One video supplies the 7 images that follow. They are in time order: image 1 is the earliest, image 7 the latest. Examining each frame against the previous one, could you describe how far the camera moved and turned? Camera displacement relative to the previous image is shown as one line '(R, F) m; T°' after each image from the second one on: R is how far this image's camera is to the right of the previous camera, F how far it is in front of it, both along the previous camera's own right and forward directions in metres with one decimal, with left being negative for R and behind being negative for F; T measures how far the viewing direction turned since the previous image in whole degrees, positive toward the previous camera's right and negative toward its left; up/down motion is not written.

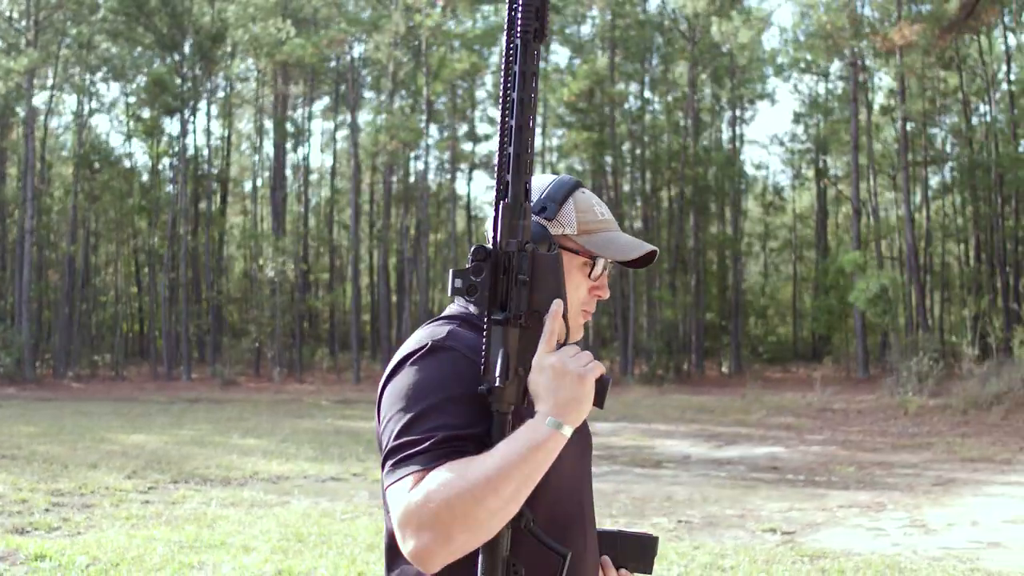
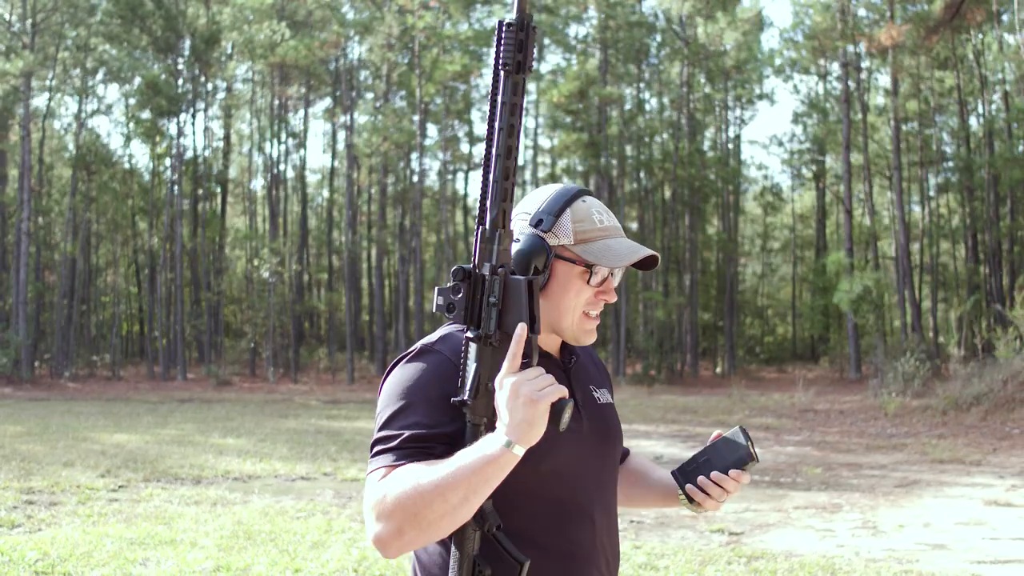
(+0.4, -0.1) m; 0°
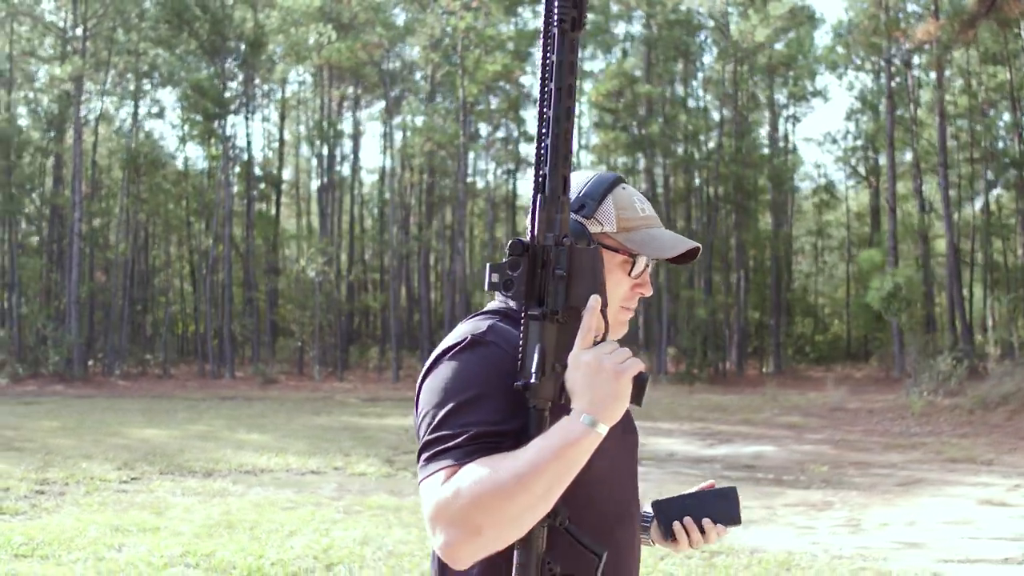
(+0.6, -0.1) m; -4°
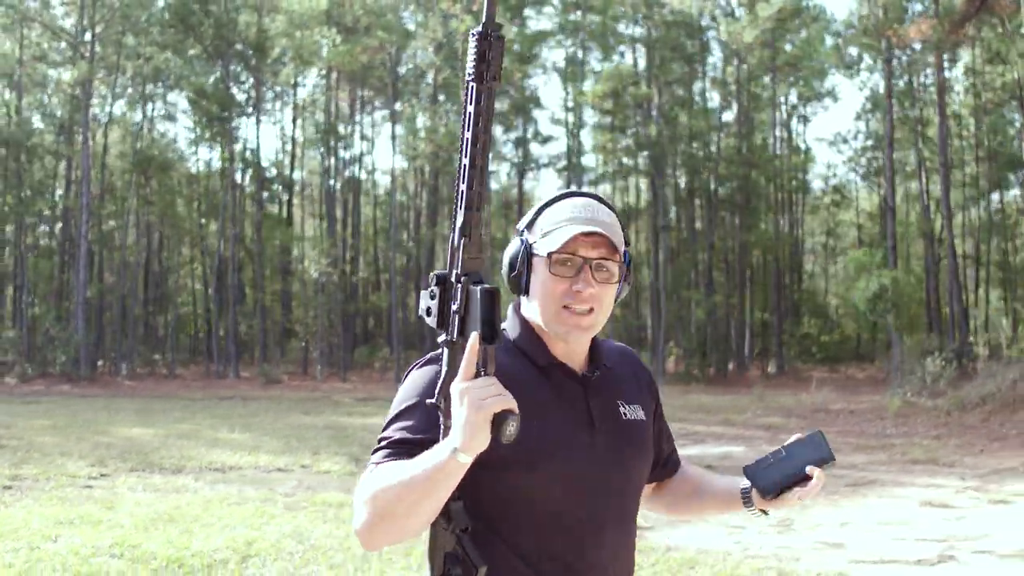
(+0.7, -0.2) m; -1°
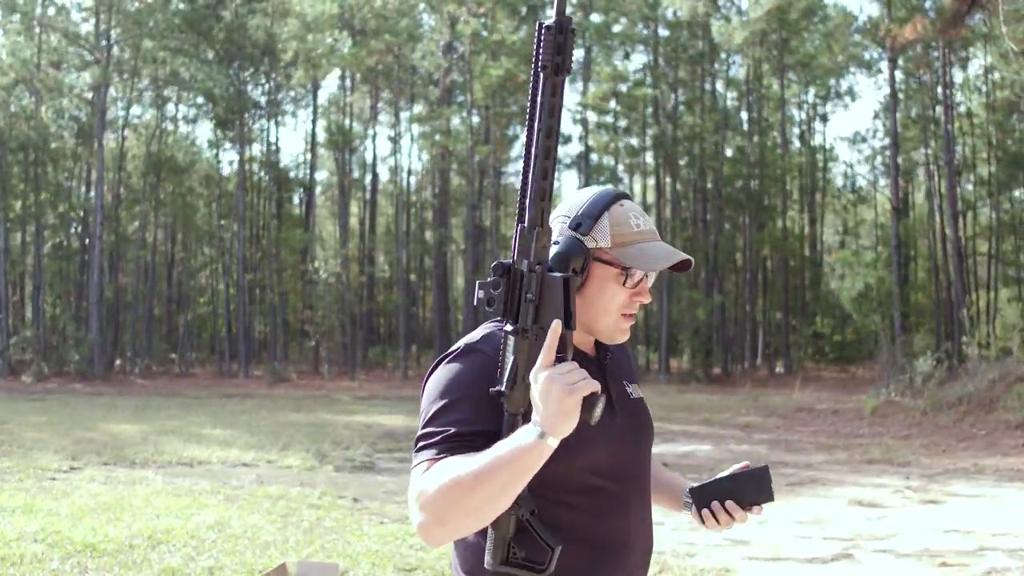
(+0.9, -0.3) m; -2°
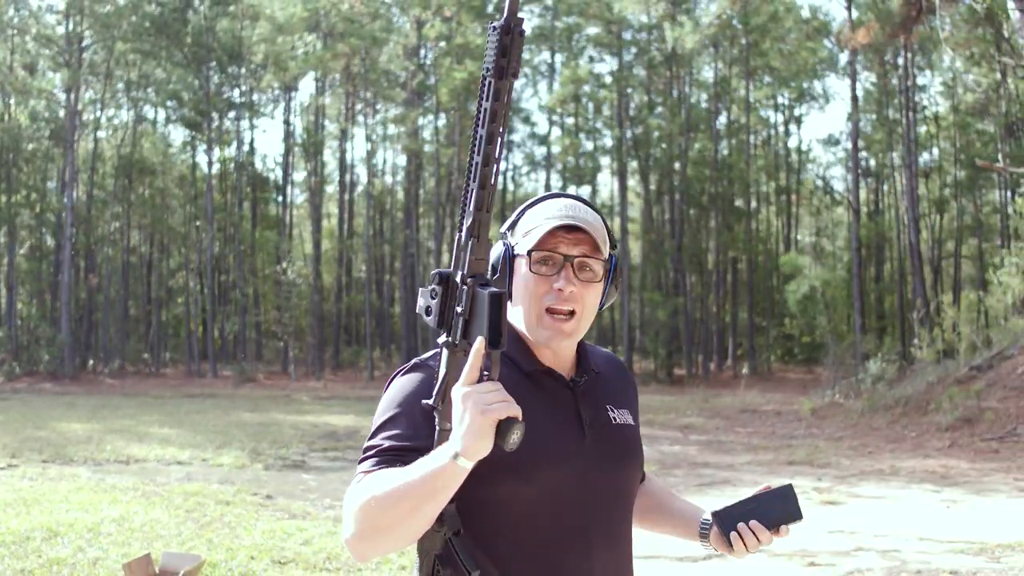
(+0.8, -0.3) m; +1°
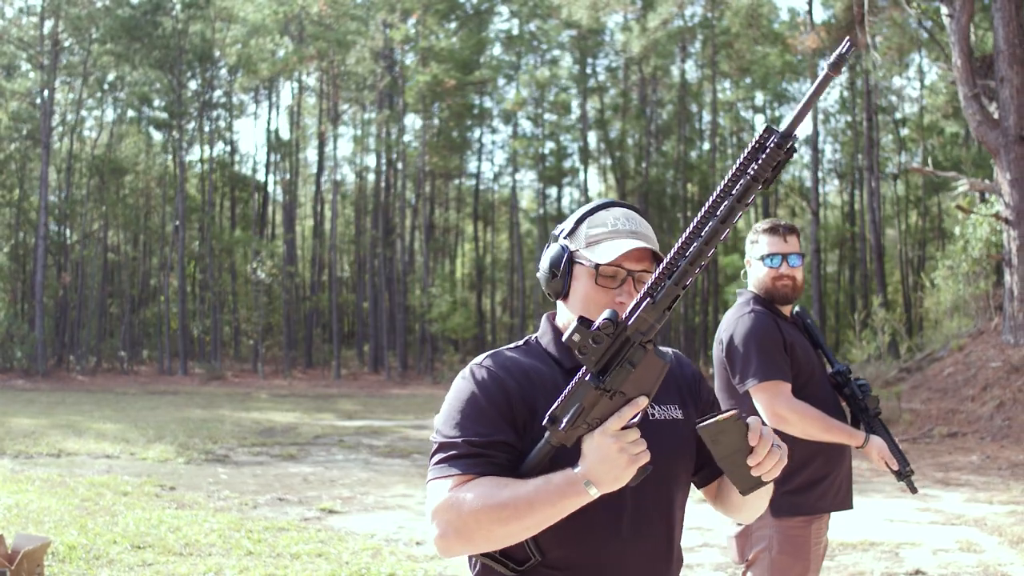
(+1.0, -0.4) m; 0°
